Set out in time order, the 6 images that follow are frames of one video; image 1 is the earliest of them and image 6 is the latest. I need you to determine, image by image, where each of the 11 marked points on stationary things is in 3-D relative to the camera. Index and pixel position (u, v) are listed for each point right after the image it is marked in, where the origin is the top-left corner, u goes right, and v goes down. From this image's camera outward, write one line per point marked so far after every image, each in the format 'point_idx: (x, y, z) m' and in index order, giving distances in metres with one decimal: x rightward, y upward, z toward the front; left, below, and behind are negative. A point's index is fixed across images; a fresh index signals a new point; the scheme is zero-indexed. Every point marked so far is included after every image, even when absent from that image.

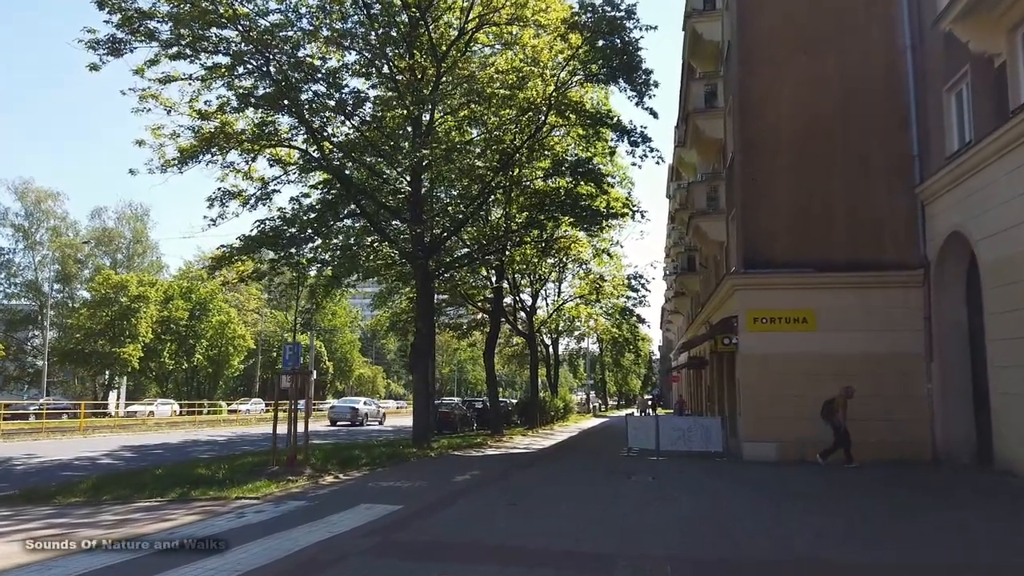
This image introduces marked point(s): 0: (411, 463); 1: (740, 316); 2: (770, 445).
0: (-2.0, -3.5, +15.0) m
1: (+5.5, -0.7, +18.4) m
2: (+6.1, -3.7, +17.9) m
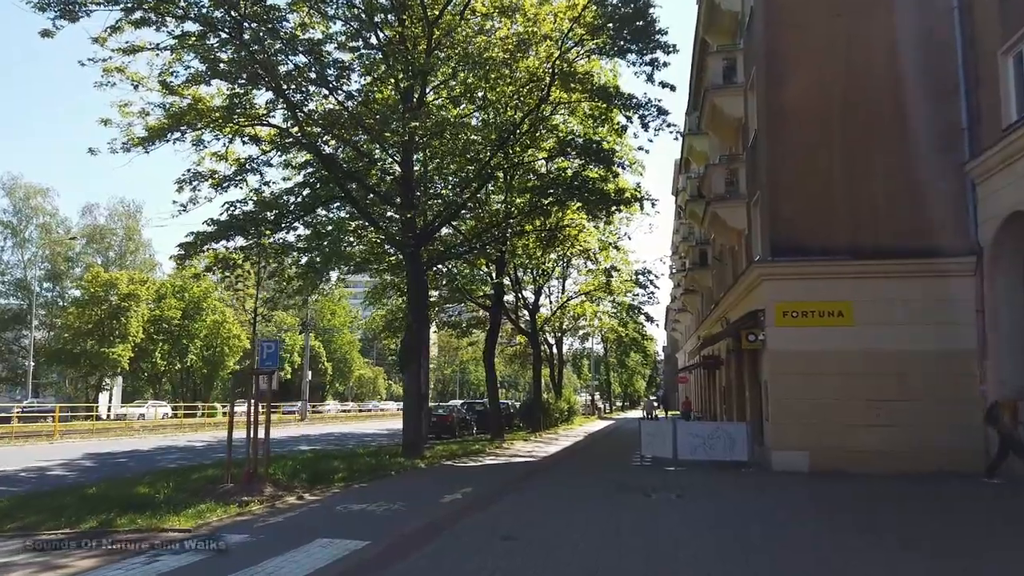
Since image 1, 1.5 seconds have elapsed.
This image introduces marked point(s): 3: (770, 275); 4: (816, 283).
0: (-2.0, -3.3, +13.1) m
1: (+5.5, -0.5, +16.5) m
2: (+6.1, -3.5, +15.9) m
3: (+5.6, +0.3, +16.4) m
4: (+6.5, +0.1, +16.2) m
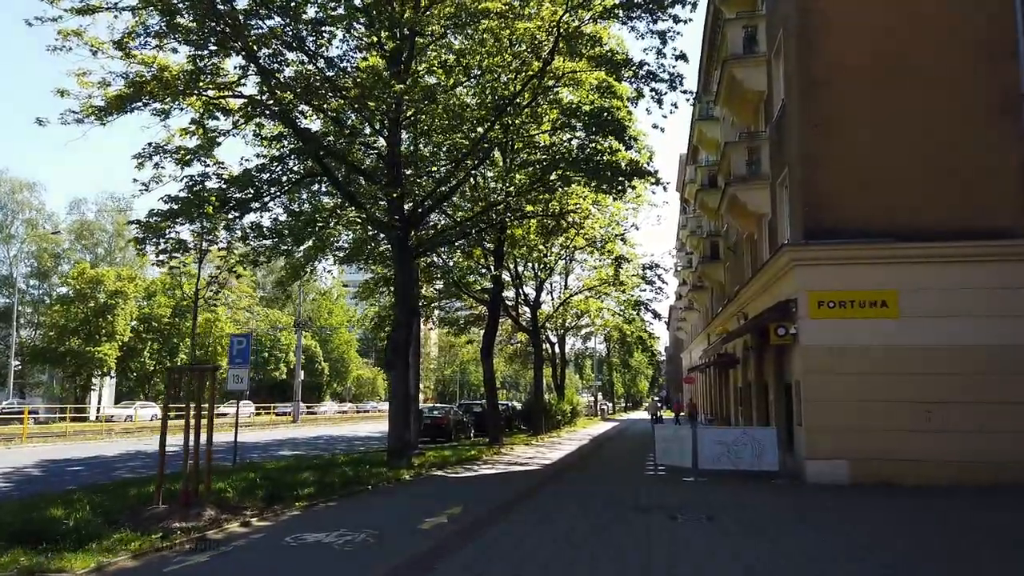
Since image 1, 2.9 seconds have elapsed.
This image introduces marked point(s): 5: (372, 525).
0: (-2.0, -3.0, +11.1) m
1: (+5.5, -0.2, +14.5) m
2: (+6.1, -3.2, +14.0) m
3: (+5.5, +0.5, +14.5) m
4: (+6.5, +0.4, +14.3) m
5: (-1.6, -2.7, +8.6) m
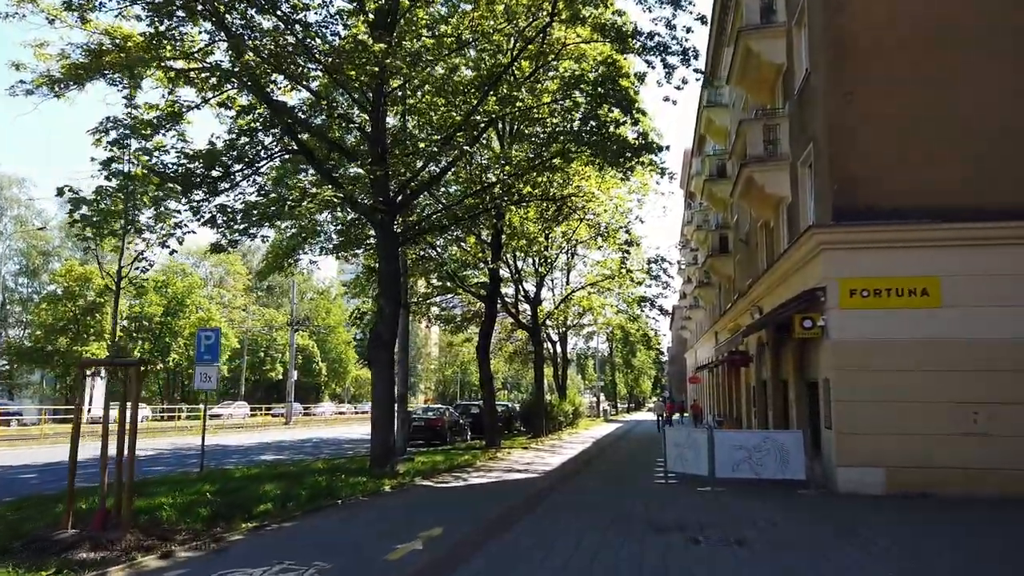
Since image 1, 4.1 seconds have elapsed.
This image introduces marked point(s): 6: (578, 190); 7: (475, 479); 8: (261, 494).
0: (-2.1, -2.8, +9.6) m
1: (+5.4, 0.0, +13.0) m
2: (+6.0, -3.0, +12.5) m
3: (+5.4, +0.8, +12.9) m
4: (+6.4, +0.6, +12.8) m
5: (-1.7, -2.5, +7.1) m
6: (+1.7, +2.5, +19.8) m
7: (-0.7, -3.6, +14.5) m
8: (-3.2, -2.7, +9.8) m
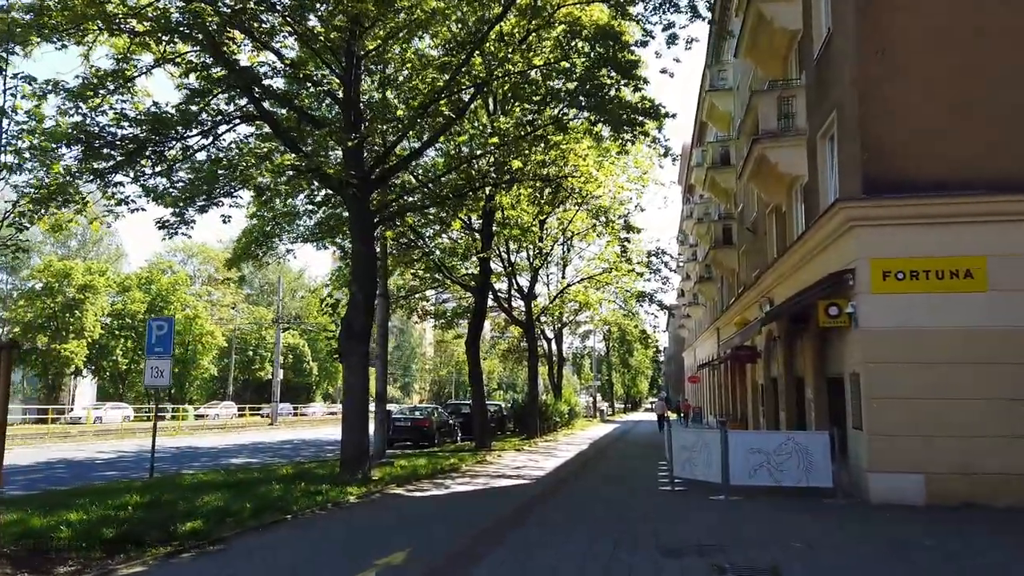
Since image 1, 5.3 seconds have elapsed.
0: (-2.3, -2.5, +8.0) m
1: (+5.2, +0.3, +11.5) m
2: (+5.8, -2.7, +10.9) m
3: (+5.3, +1.0, +11.4) m
4: (+6.2, +0.8, +11.2) m
5: (-1.9, -2.2, +5.5) m
6: (+1.5, +2.8, +18.2) m
7: (-0.9, -3.4, +12.9) m
8: (-3.4, -2.4, +8.3) m
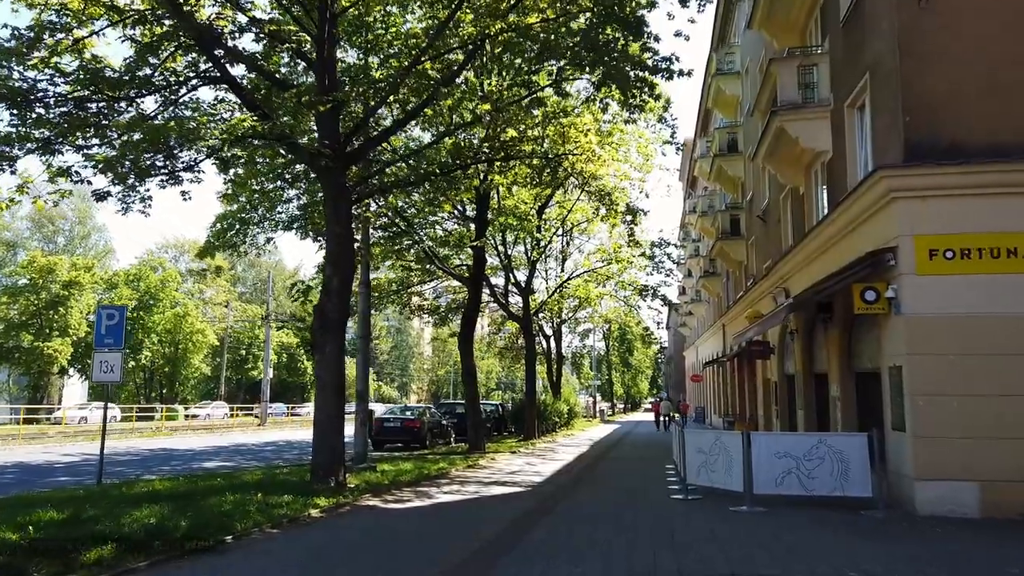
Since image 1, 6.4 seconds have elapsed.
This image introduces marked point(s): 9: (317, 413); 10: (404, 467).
0: (-2.4, -2.3, +6.6) m
1: (+5.1, +0.5, +10.0) m
2: (+5.7, -2.5, +9.5) m
3: (+5.2, +1.3, +10.0) m
4: (+6.1, +1.1, +9.8) m
5: (-1.9, -1.9, +4.1) m
6: (+1.4, +3.1, +16.8) m
7: (-1.0, -3.1, +11.5) m
8: (-3.5, -2.1, +6.8) m
9: (-3.0, -1.9, +11.7) m
10: (-2.0, -3.4, +14.5) m
